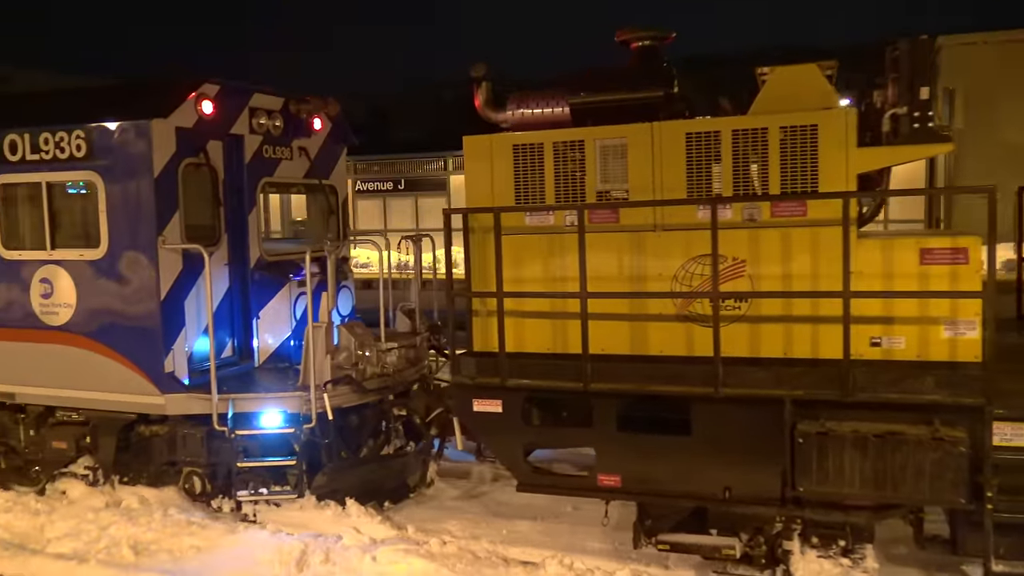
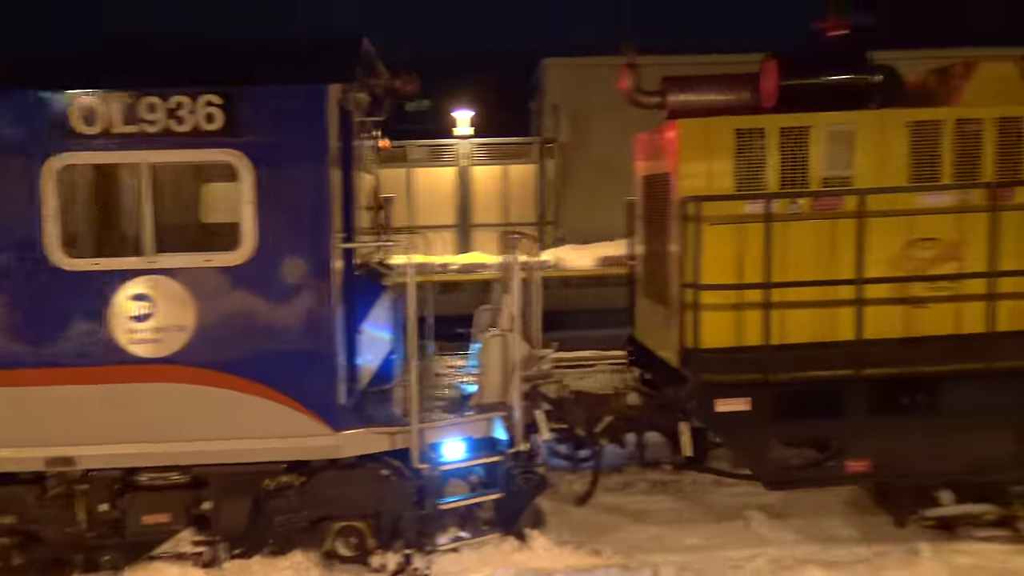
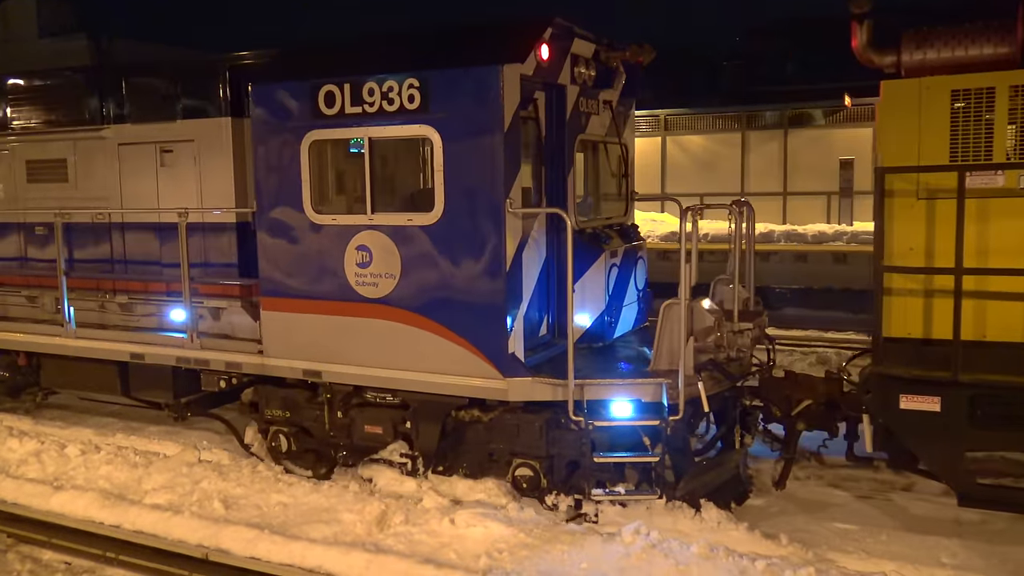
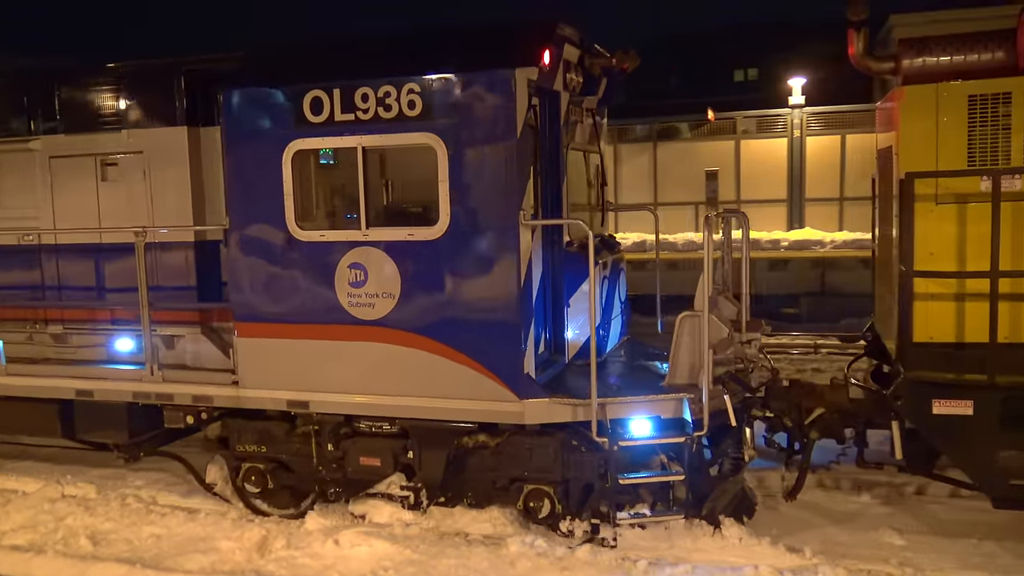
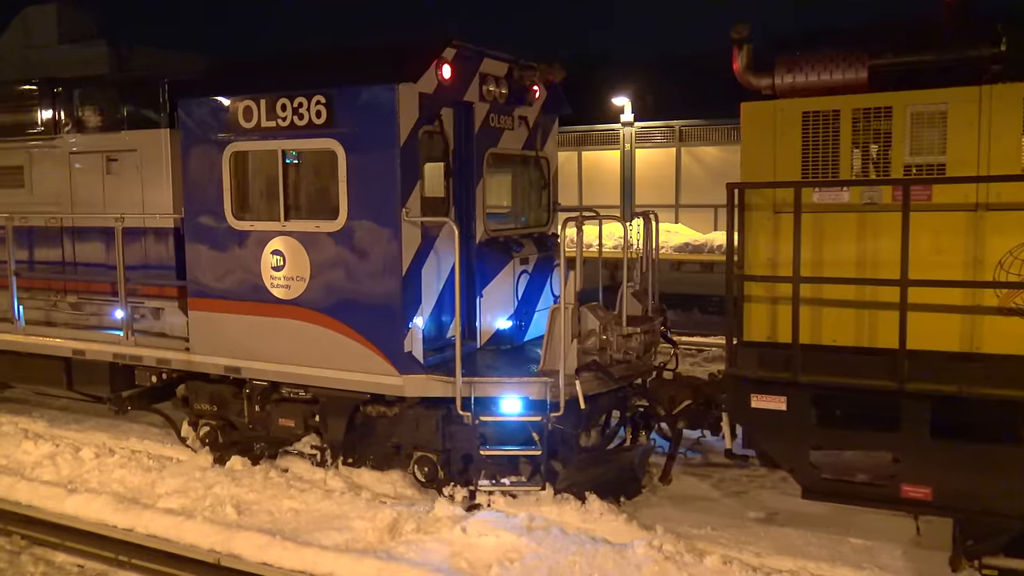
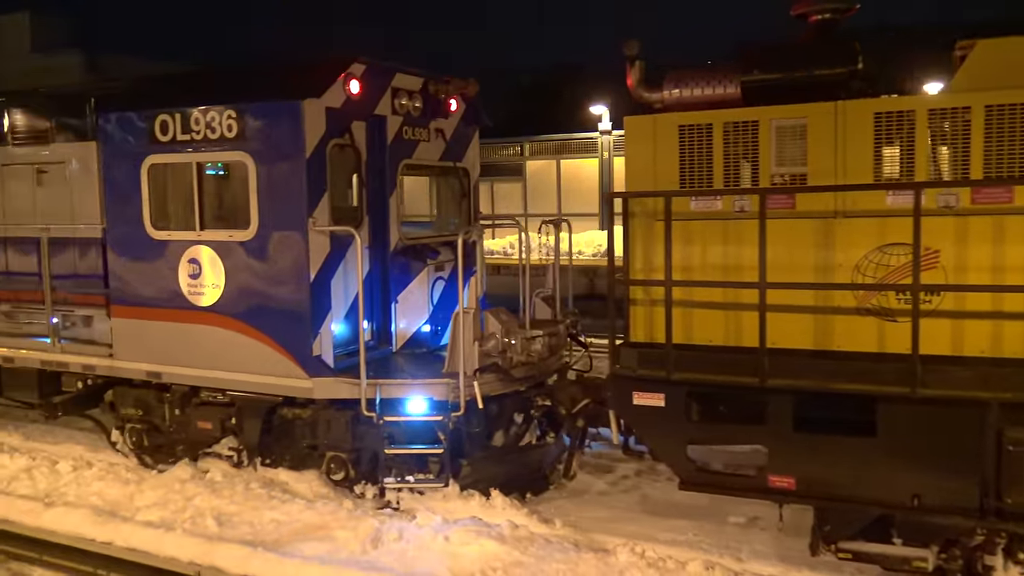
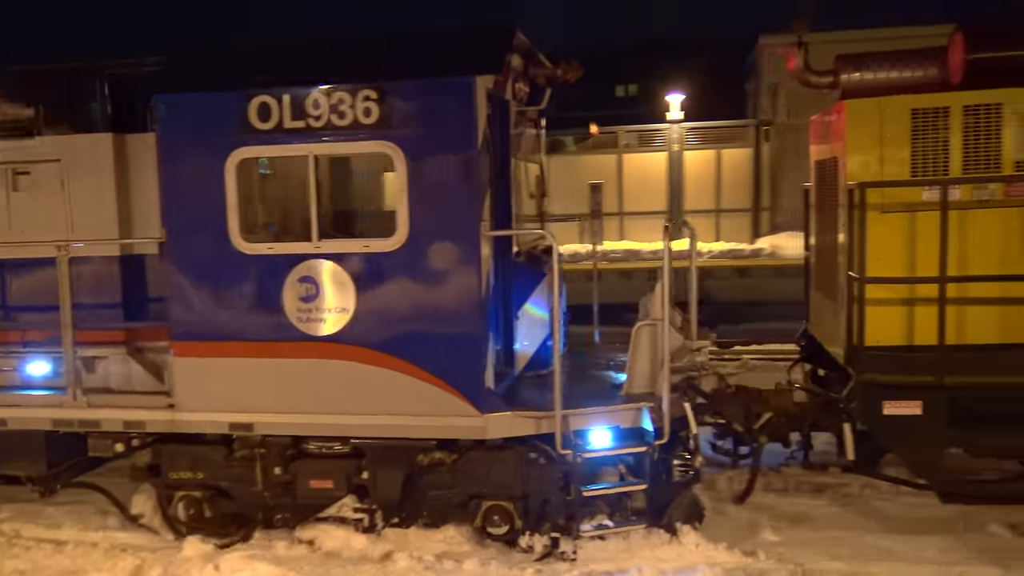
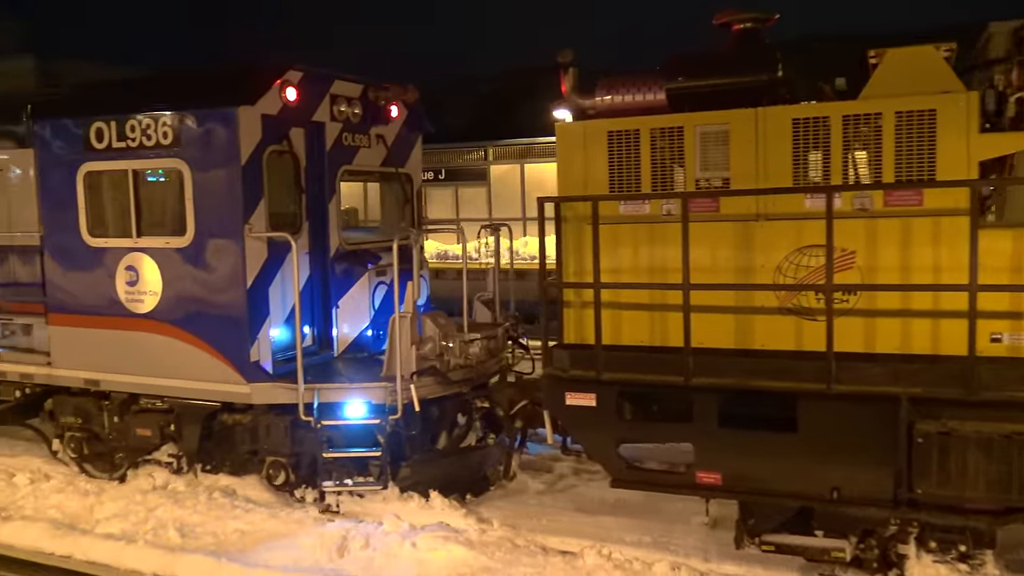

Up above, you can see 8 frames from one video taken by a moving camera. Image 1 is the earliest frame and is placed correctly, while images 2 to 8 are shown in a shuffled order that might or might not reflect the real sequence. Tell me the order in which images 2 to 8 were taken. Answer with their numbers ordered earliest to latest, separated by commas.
8, 6, 5, 3, 4, 7, 2
